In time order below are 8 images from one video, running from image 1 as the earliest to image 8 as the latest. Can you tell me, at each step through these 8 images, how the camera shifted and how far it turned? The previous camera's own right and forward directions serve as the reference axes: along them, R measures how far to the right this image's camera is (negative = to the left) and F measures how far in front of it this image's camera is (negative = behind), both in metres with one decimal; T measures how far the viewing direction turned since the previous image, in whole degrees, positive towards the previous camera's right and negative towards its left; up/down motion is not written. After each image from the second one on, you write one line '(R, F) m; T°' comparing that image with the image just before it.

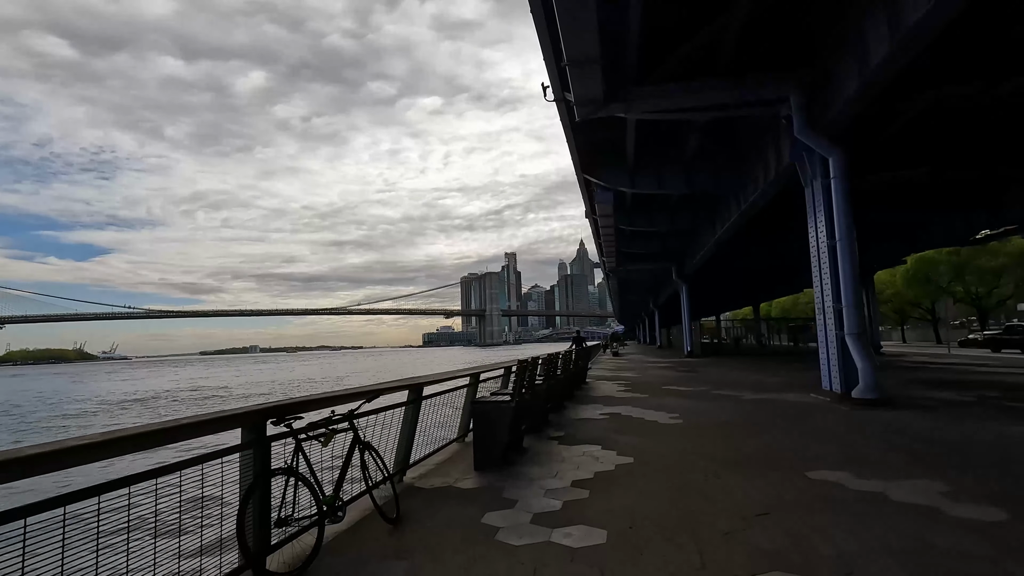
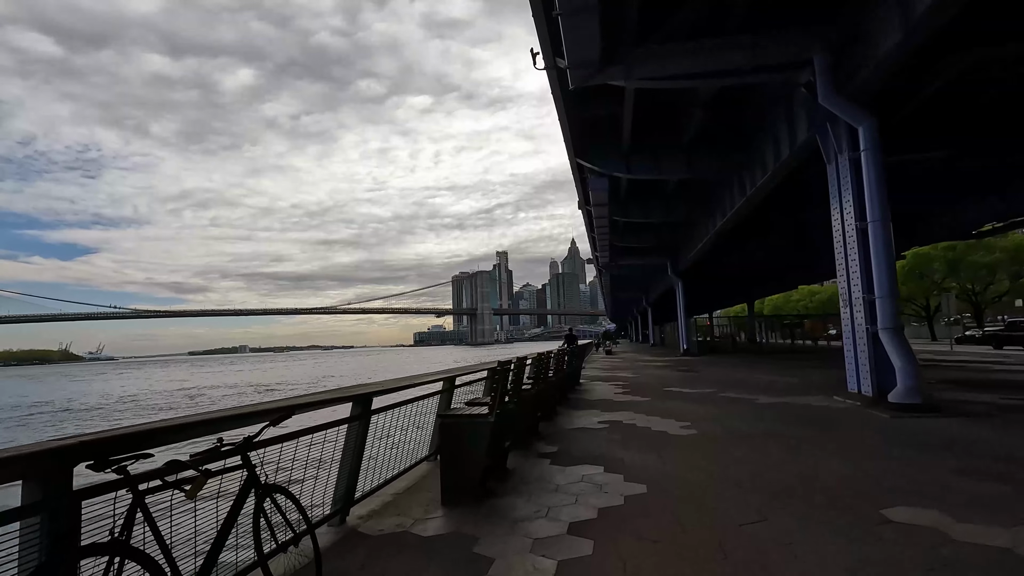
(+0.1, +1.3) m; +1°
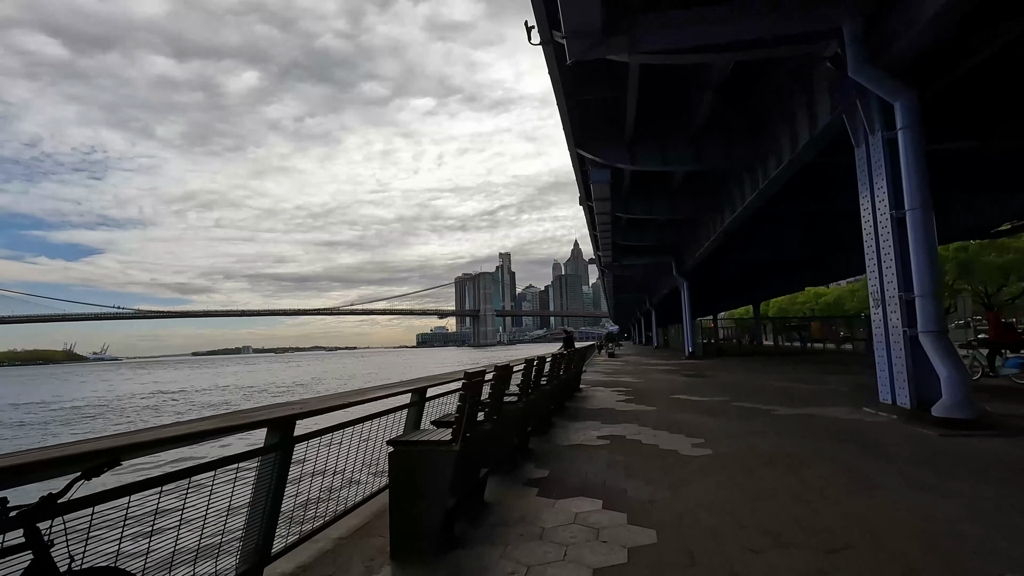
(+0.2, +1.0) m; 0°
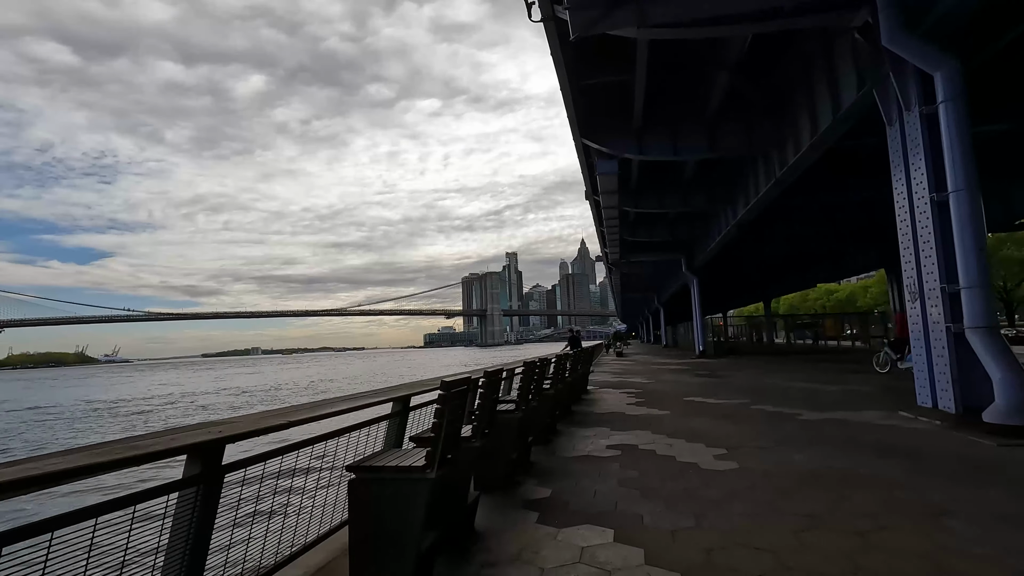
(+0.1, +0.7) m; -1°
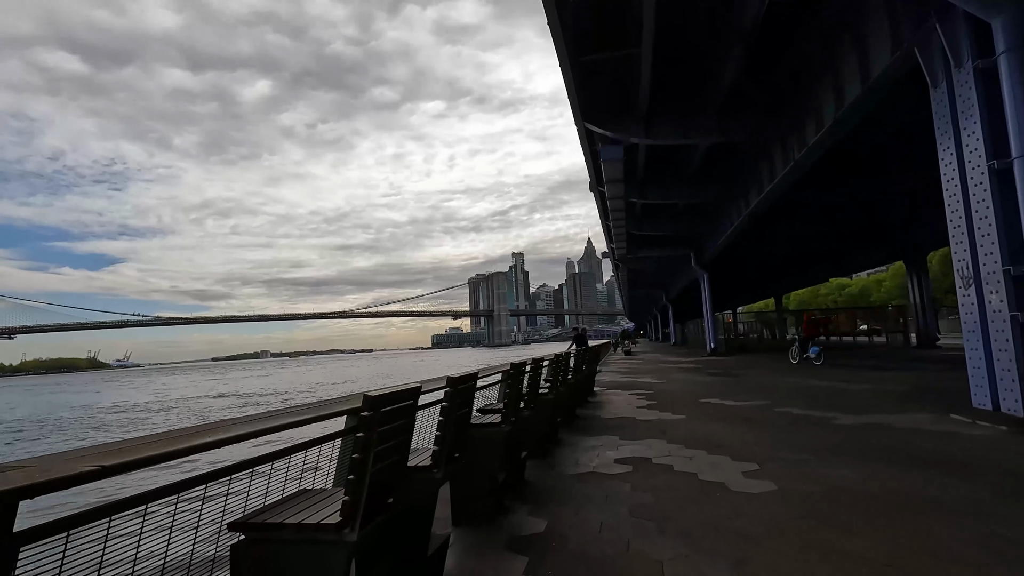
(+0.2, +0.9) m; -1°
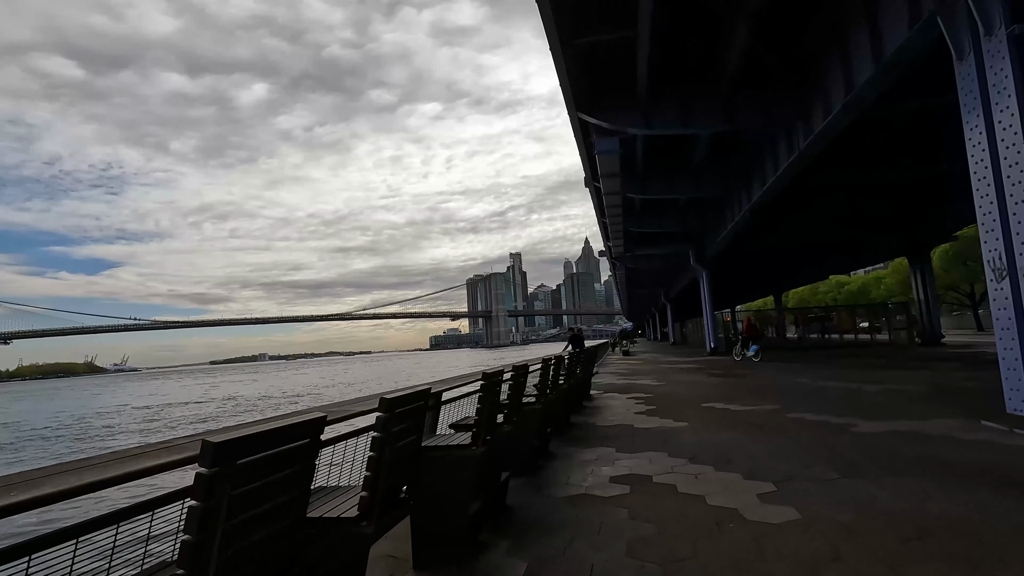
(+0.2, +0.6) m; 0°
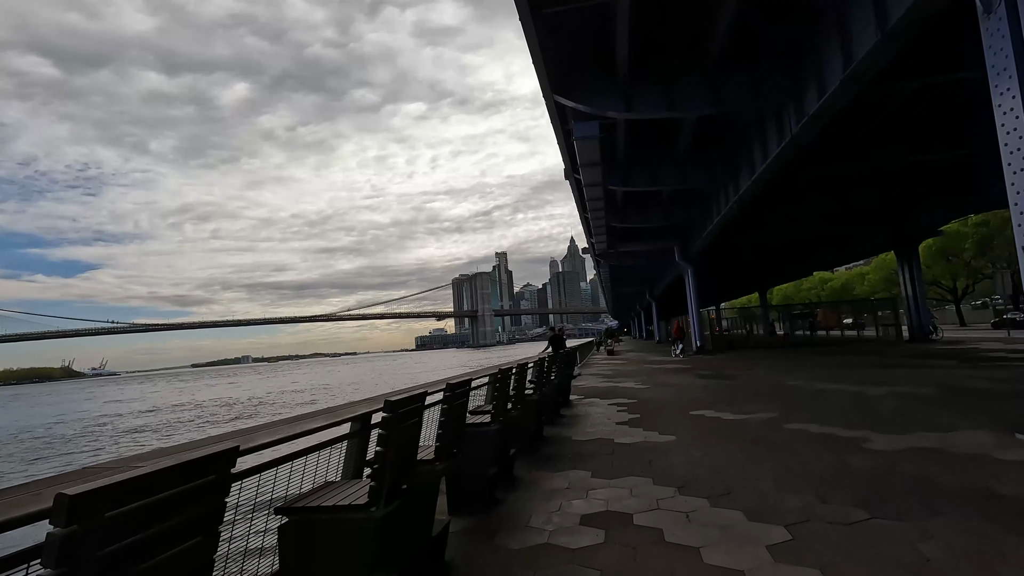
(+0.3, +1.0) m; +1°
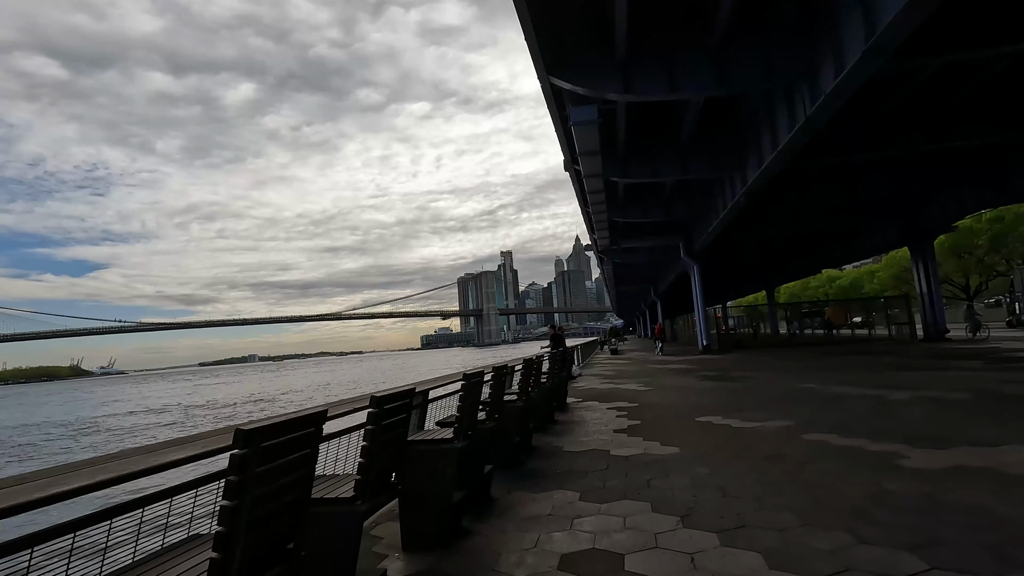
(+0.2, +0.7) m; -1°
